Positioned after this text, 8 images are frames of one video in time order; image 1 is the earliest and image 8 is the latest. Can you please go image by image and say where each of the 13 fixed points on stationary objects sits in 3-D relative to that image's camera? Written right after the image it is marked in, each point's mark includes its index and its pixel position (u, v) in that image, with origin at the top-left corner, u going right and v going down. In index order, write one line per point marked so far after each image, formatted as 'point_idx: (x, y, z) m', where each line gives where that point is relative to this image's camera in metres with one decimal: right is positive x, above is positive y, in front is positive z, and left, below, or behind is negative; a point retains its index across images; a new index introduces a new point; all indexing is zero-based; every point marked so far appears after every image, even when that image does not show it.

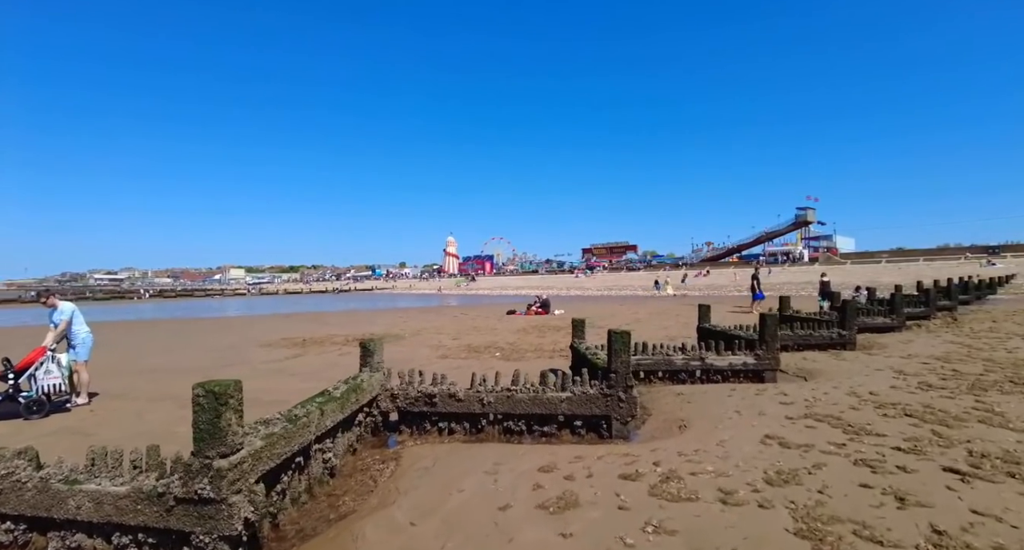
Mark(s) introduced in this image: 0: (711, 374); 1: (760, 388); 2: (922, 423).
0: (+4.0, -2.0, +9.8) m
1: (+4.2, -2.0, +8.6) m
2: (+4.9, -1.8, +5.9) m
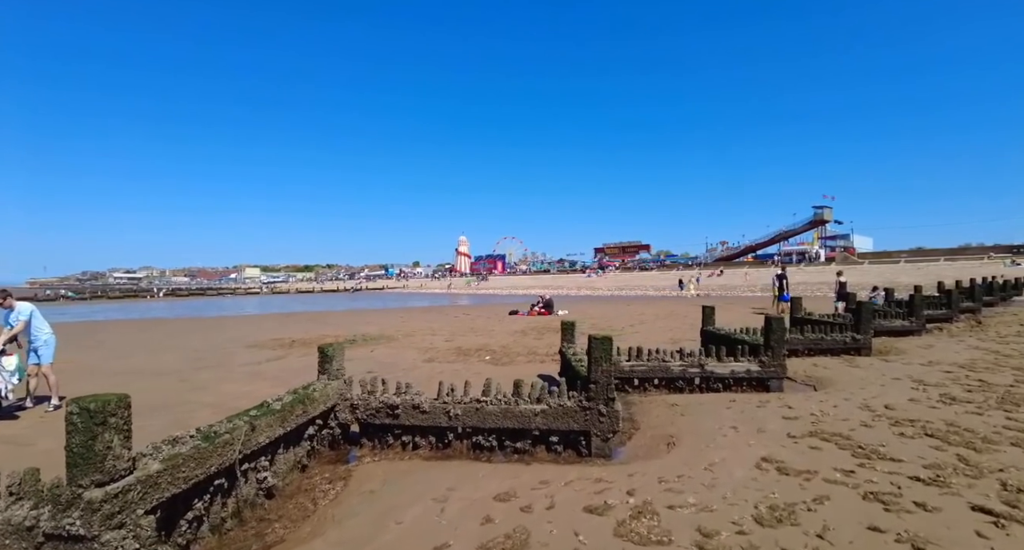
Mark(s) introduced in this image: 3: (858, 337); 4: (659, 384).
0: (+3.7, -2.0, +9.1) m
1: (+3.9, -2.0, +7.8) m
2: (+4.5, -1.8, +5.1) m
3: (+8.2, -1.5, +11.8) m
4: (+2.8, -2.0, +9.2) m
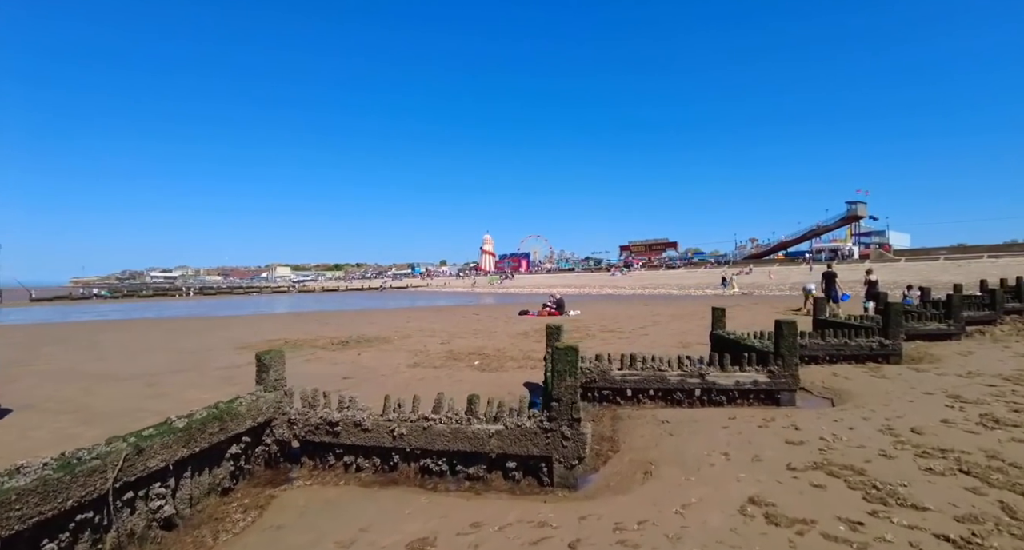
0: (+3.3, -2.0, +8.1) m
1: (+3.4, -1.9, +6.8) m
2: (+3.9, -1.8, +4.1) m
3: (+8.0, -1.4, +10.5) m
4: (+2.4, -2.0, +8.3) m
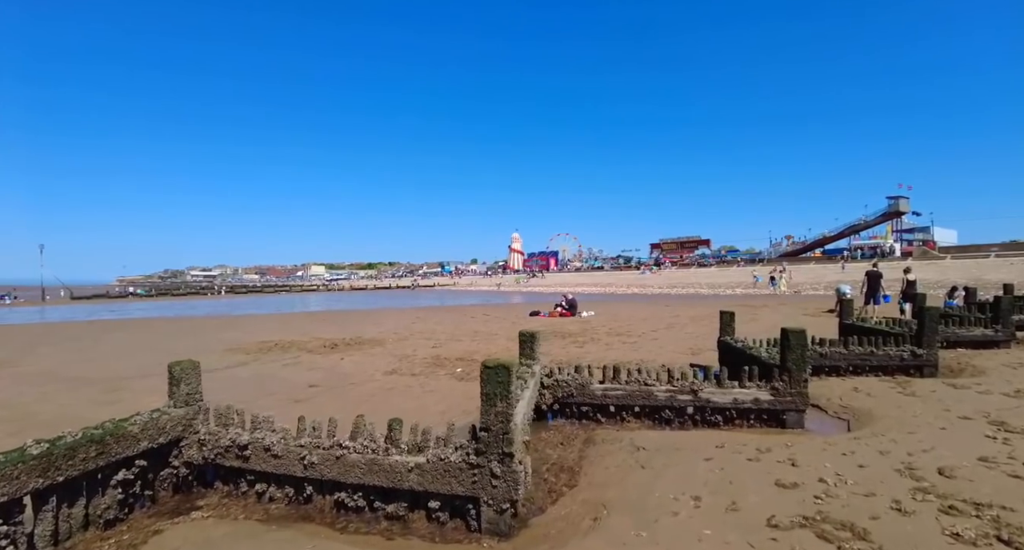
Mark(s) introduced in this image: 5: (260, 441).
0: (+2.8, -2.0, +7.0) m
1: (+2.8, -1.9, +5.8) m
2: (+3.1, -1.8, +3.0) m
3: (+7.6, -1.4, +9.2) m
4: (+1.9, -2.0, +7.3) m
5: (-2.6, -1.7, +5.1) m
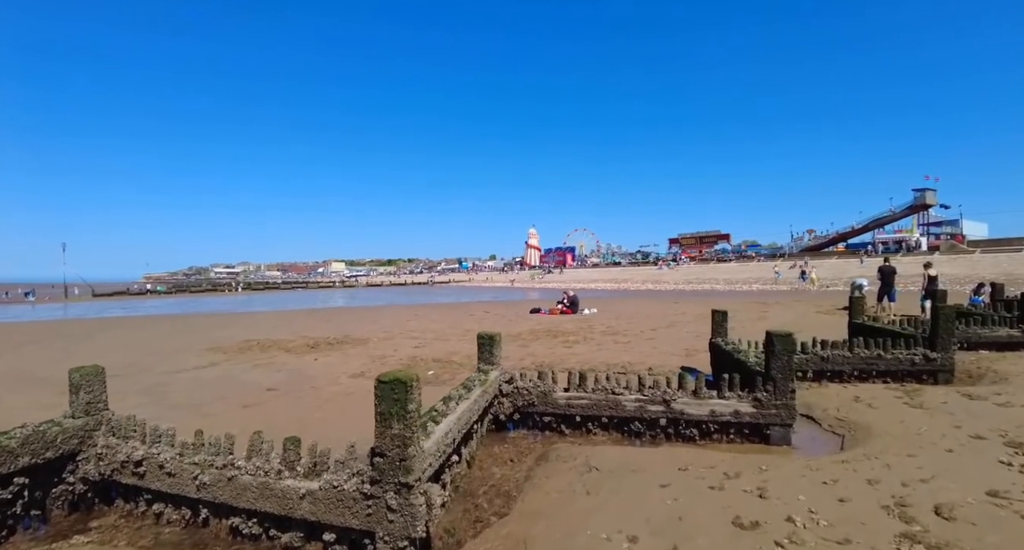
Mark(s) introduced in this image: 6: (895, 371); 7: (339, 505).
0: (+2.1, -1.9, +6.2) m
1: (+2.2, -1.9, +5.0) m
2: (+2.4, -1.8, +2.2) m
3: (+7.0, -1.4, +8.2) m
4: (+1.3, -2.0, +6.5) m
5: (-3.3, -1.7, +4.6) m
6: (+6.5, -1.6, +8.4) m
7: (-1.3, -1.8, +3.8) m
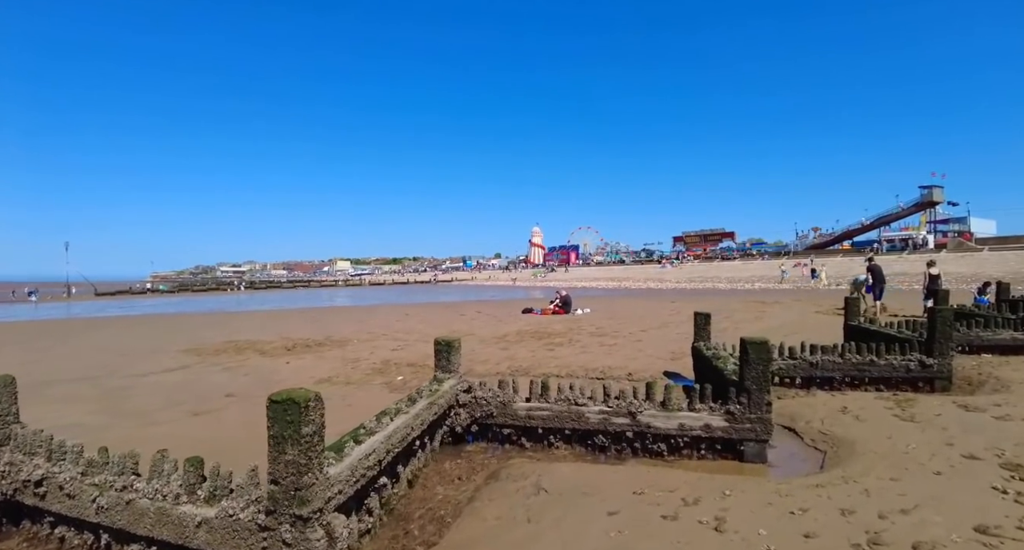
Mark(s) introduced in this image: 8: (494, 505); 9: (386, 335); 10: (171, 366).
0: (+1.6, -1.9, +5.7) m
1: (+1.6, -1.9, +4.5) m
2: (+1.8, -1.8, +1.7) m
3: (+6.5, -1.4, +7.7) m
4: (+0.7, -2.0, +6.0) m
5: (-3.9, -1.7, +4.1) m
6: (+6.0, -1.6, +7.8) m
7: (-1.9, -1.8, +3.3) m
8: (-0.1, -2.1, +4.5) m
9: (-3.9, -1.9, +15.7) m
10: (-8.4, -2.3, +12.3) m
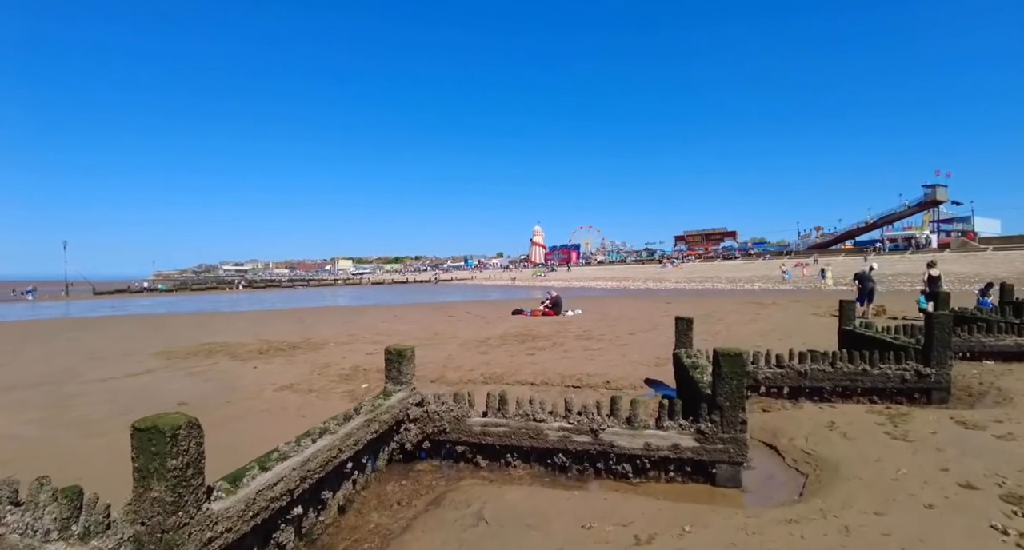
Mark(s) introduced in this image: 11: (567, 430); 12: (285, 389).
0: (+1.0, -2.0, +5.2) m
1: (+1.1, -2.0, +4.0) m
2: (+1.2, -1.8, +1.2) m
3: (+6.0, -1.4, +7.1) m
4: (+0.2, -2.0, +5.5) m
5: (-4.4, -1.8, +3.6) m
6: (+5.4, -1.7, +7.3) m
7: (-2.4, -1.8, +2.8) m
8: (-0.7, -2.1, +4.0) m
9: (-4.4, -1.9, +15.1) m
10: (-8.9, -2.3, +11.8) m
11: (+0.6, -1.7, +5.3) m
12: (-4.1, -2.1, +9.2) m
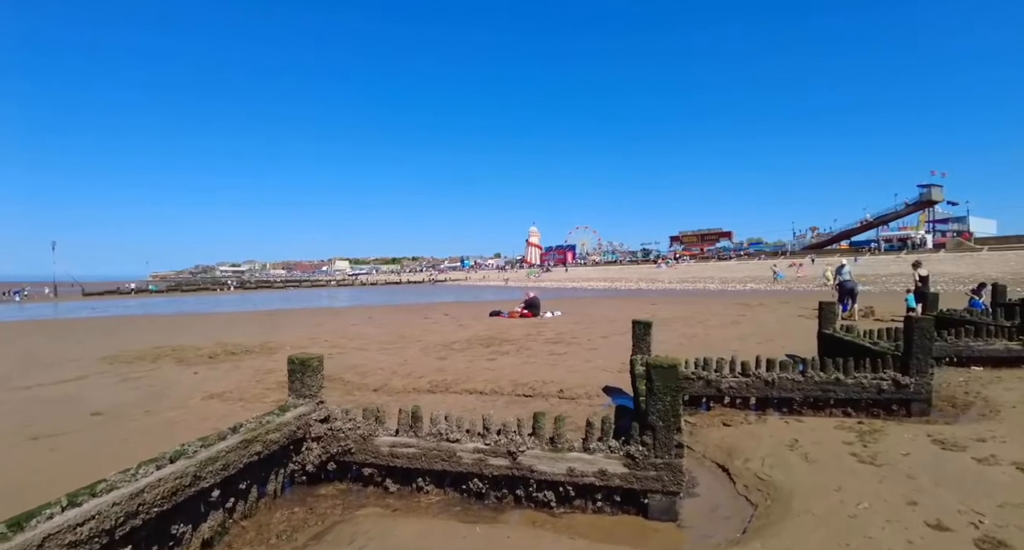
0: (+0.2, -2.0, +4.5) m
1: (+0.2, -1.9, +3.2) m
2: (+0.4, -1.8, +0.5) m
3: (+5.1, -1.4, +6.4) m
4: (-0.7, -2.0, +4.8) m
5: (-5.3, -1.7, +2.9) m
6: (+4.6, -1.7, +6.6) m
7: (-3.3, -1.8, +2.0) m
8: (-1.5, -2.1, +3.3) m
9: (-5.3, -1.9, +14.4) m
10: (-9.8, -2.3, +11.1) m
11: (-0.3, -1.7, +4.6) m
12: (-5.0, -2.1, +8.5) m
